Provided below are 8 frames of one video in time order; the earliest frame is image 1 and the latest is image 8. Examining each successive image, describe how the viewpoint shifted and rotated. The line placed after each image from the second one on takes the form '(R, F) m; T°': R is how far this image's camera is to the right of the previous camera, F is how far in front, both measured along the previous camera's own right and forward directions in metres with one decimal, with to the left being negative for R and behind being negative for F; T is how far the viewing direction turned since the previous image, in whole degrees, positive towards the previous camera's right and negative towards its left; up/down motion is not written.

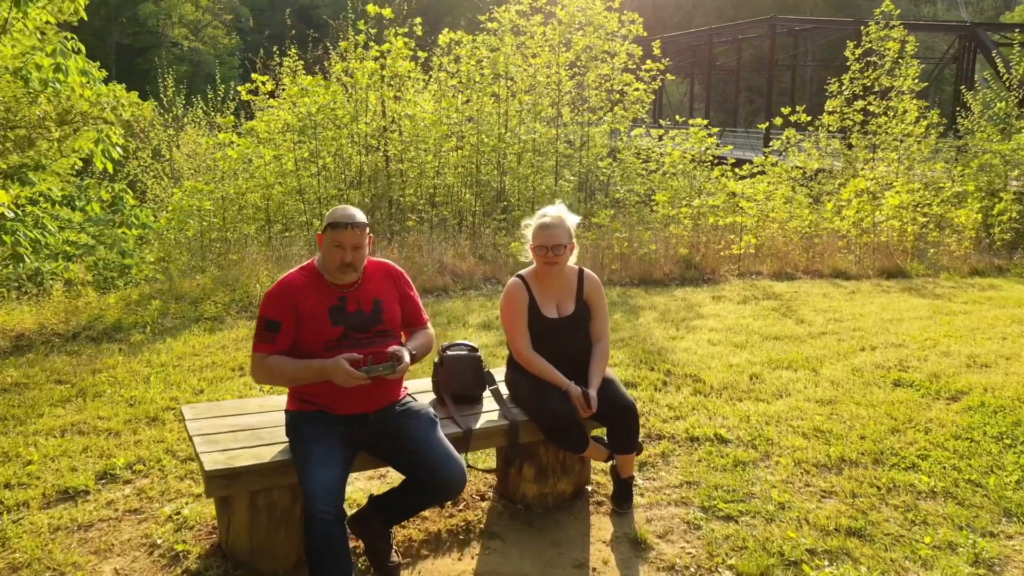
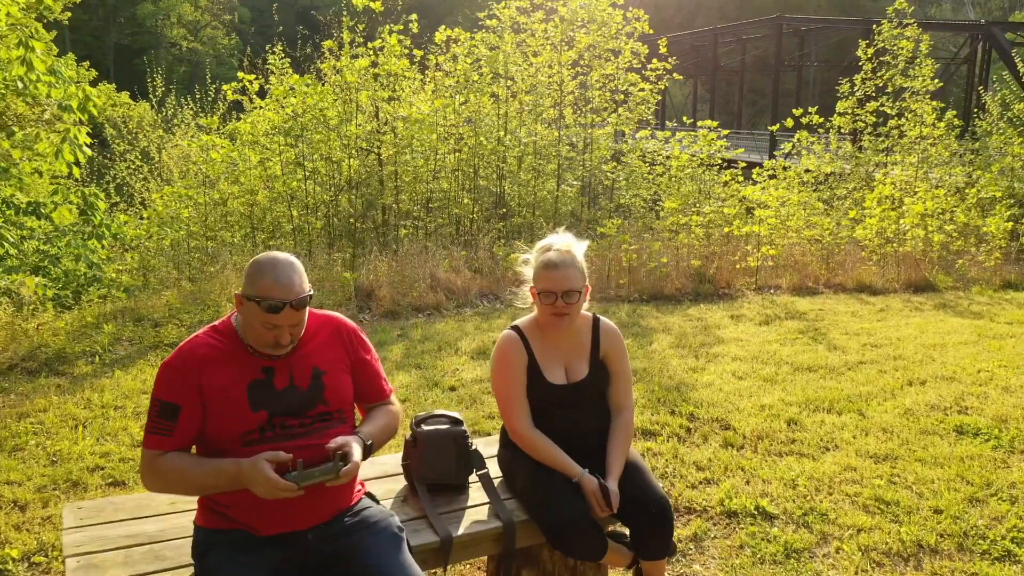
(0.0, +0.8) m; 0°
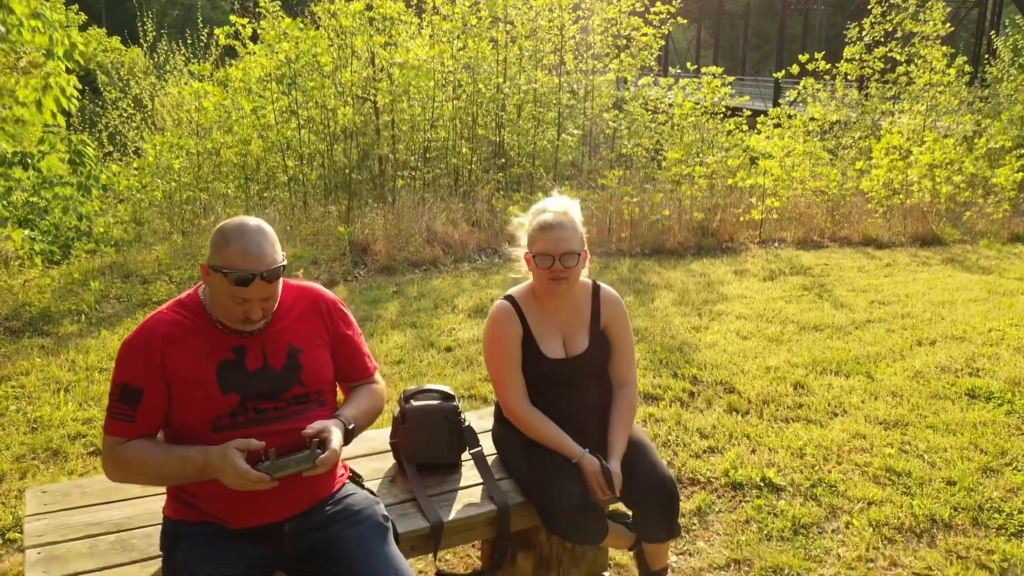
(0.0, +0.2) m; 0°
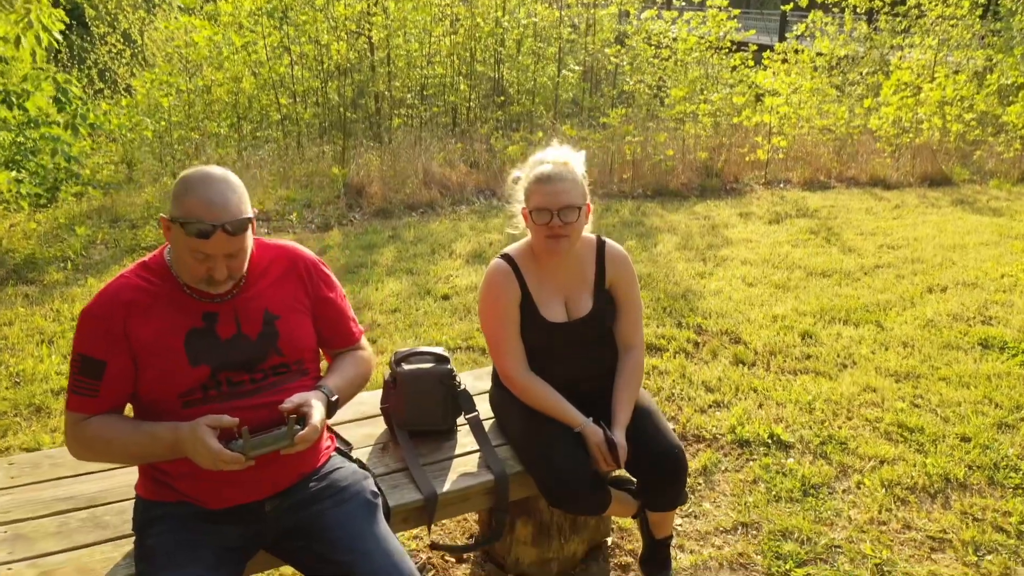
(0.0, +0.2) m; 0°
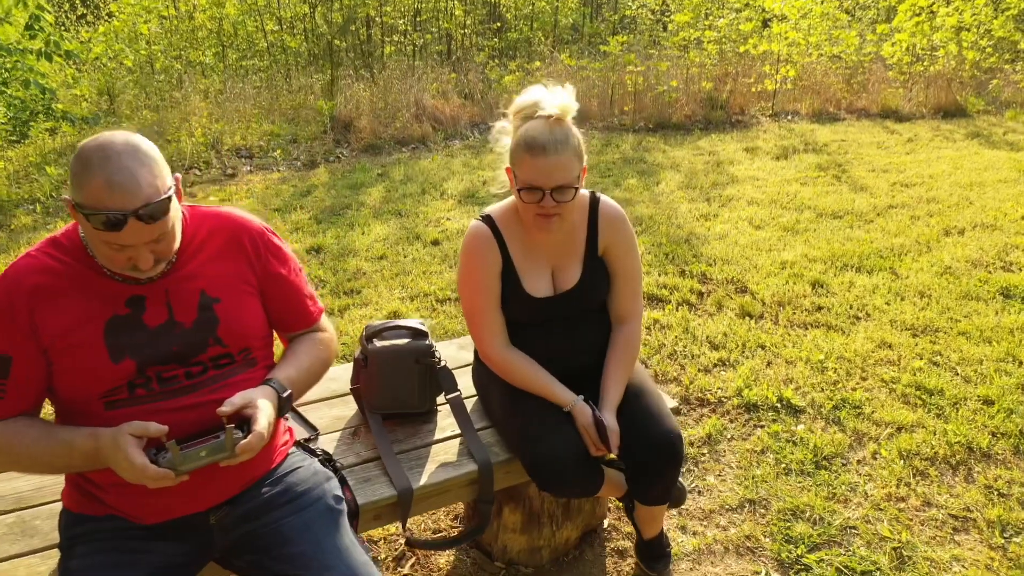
(0.0, +0.3) m; 0°
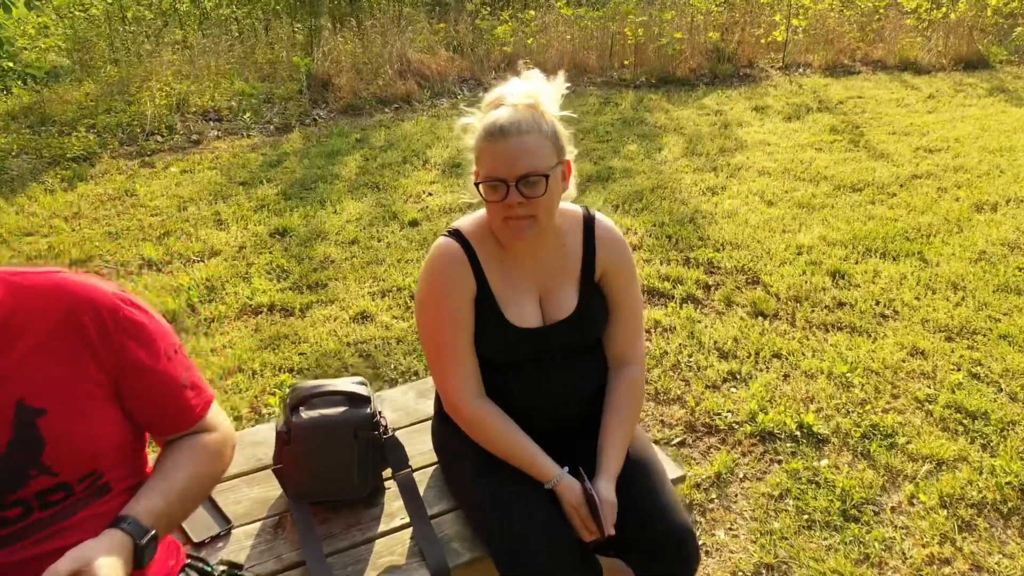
(+0.1, +0.5) m; 0°
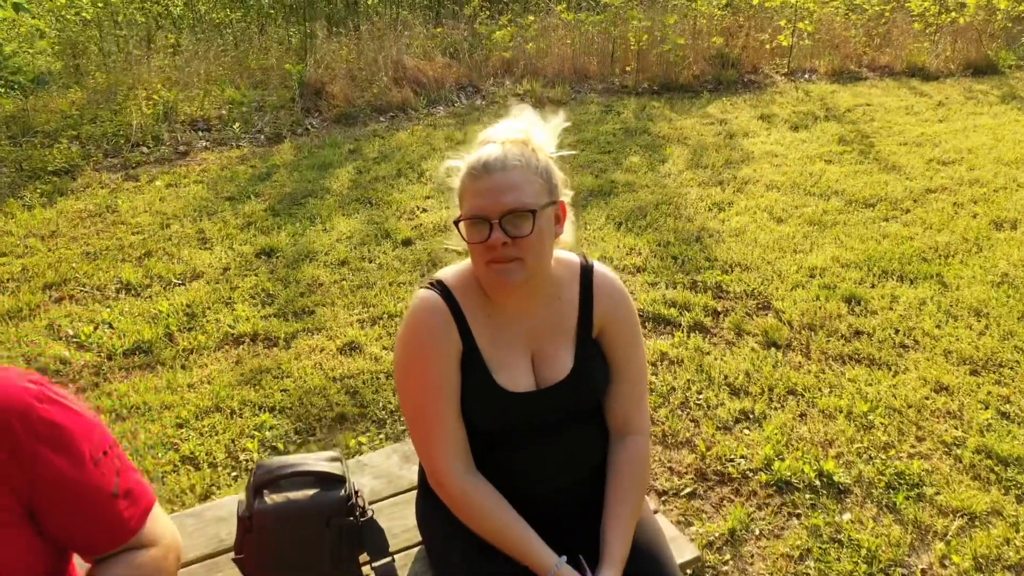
(0.0, +0.2) m; 0°
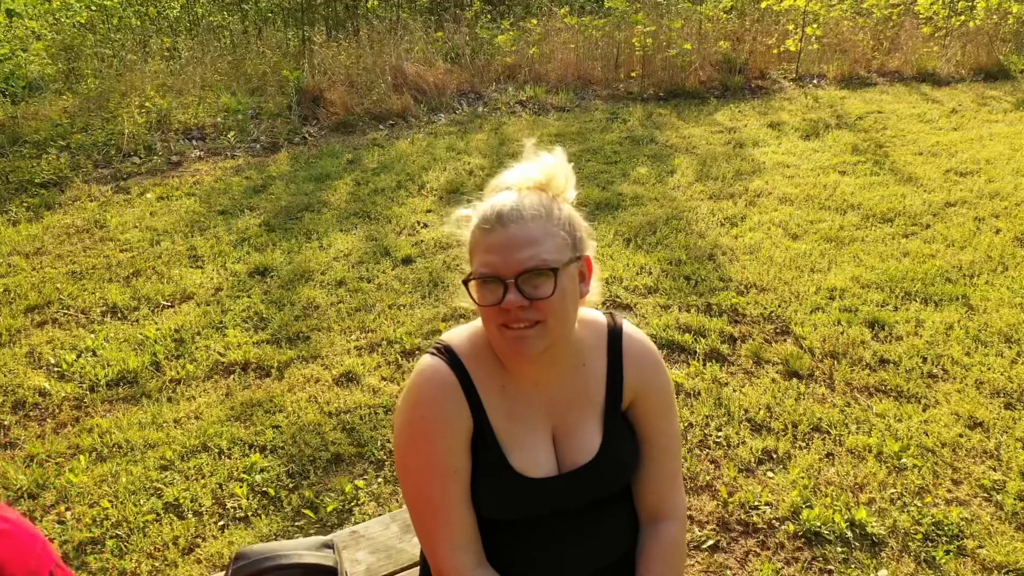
(0.0, +0.2) m; 0°
